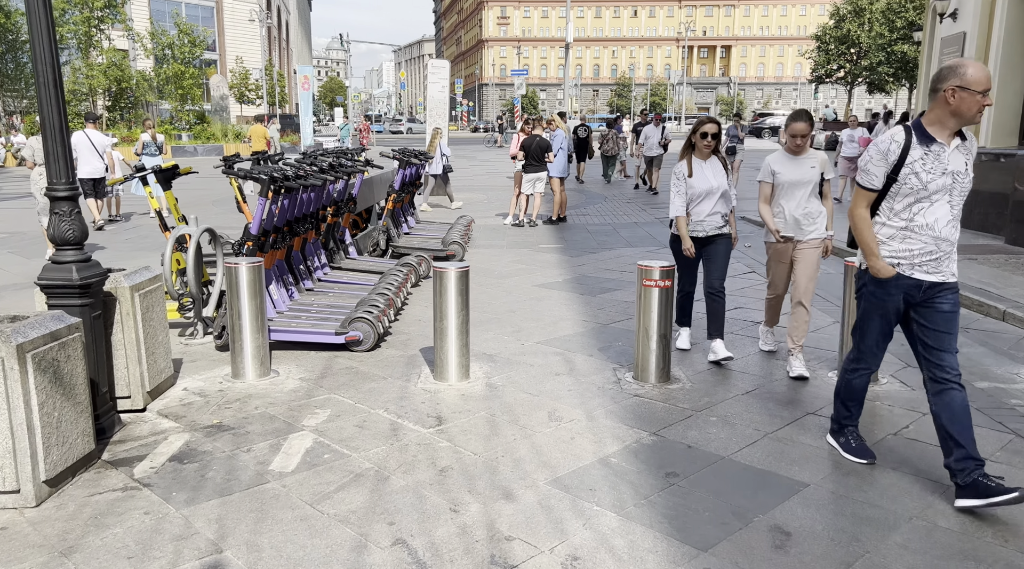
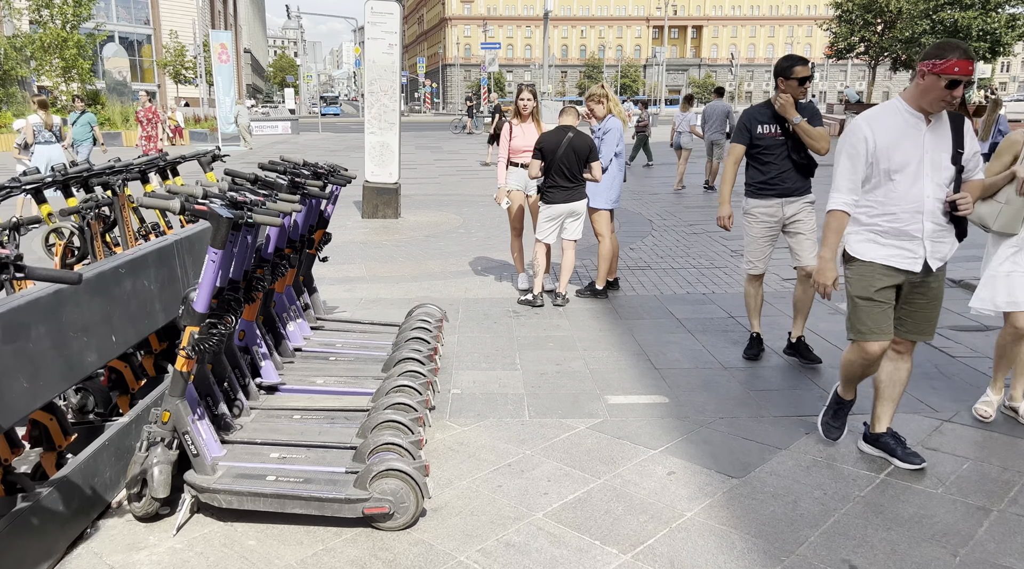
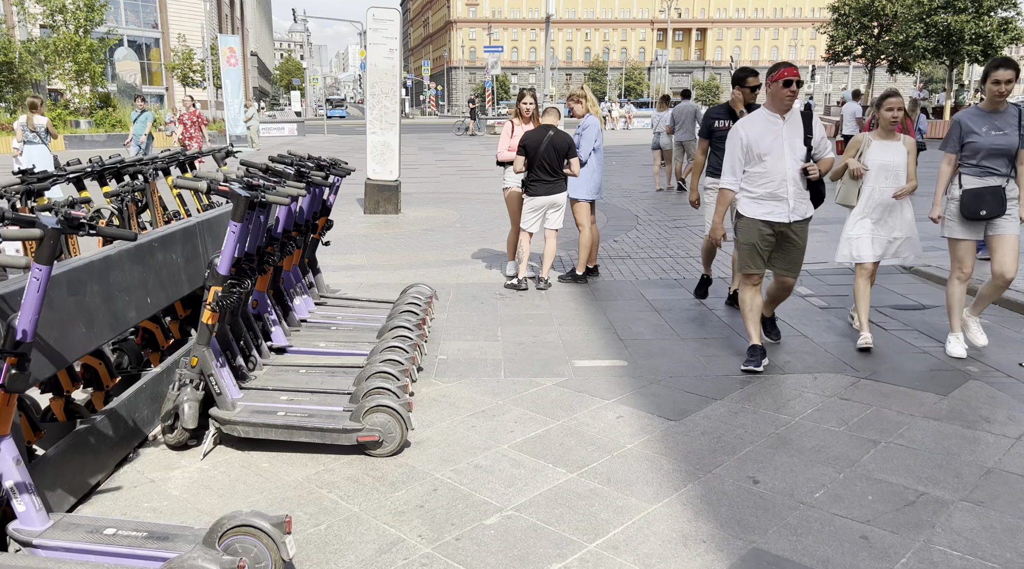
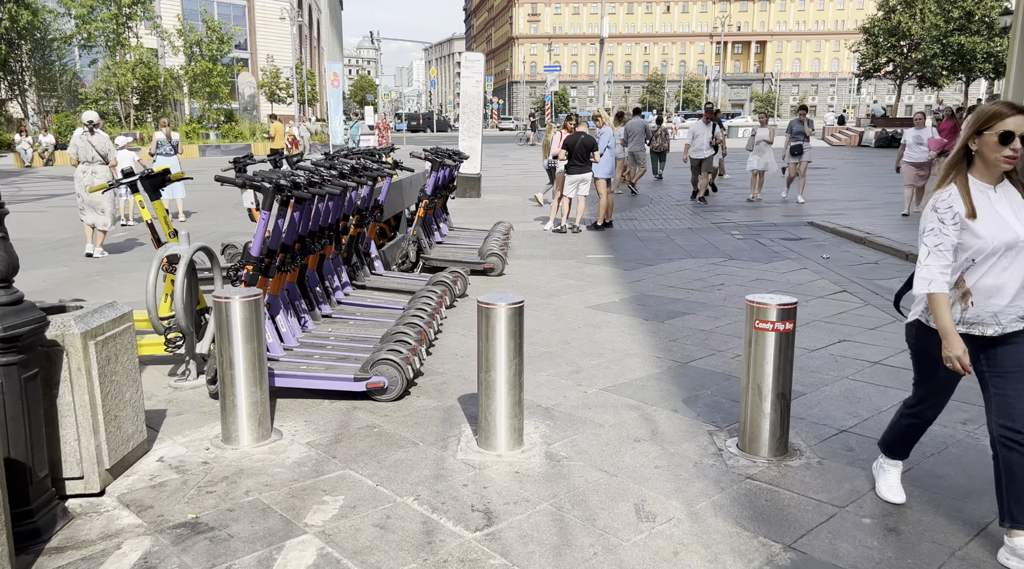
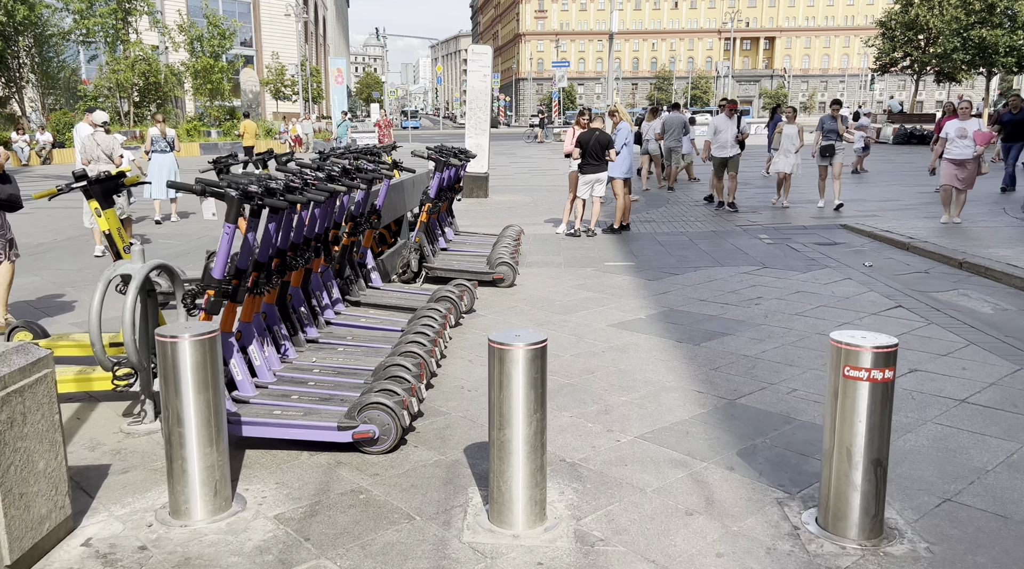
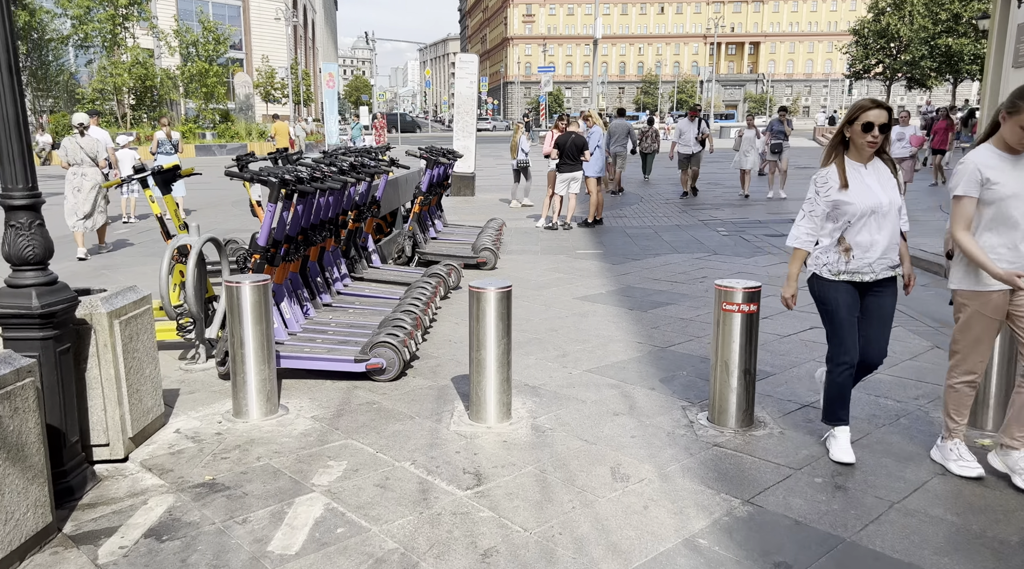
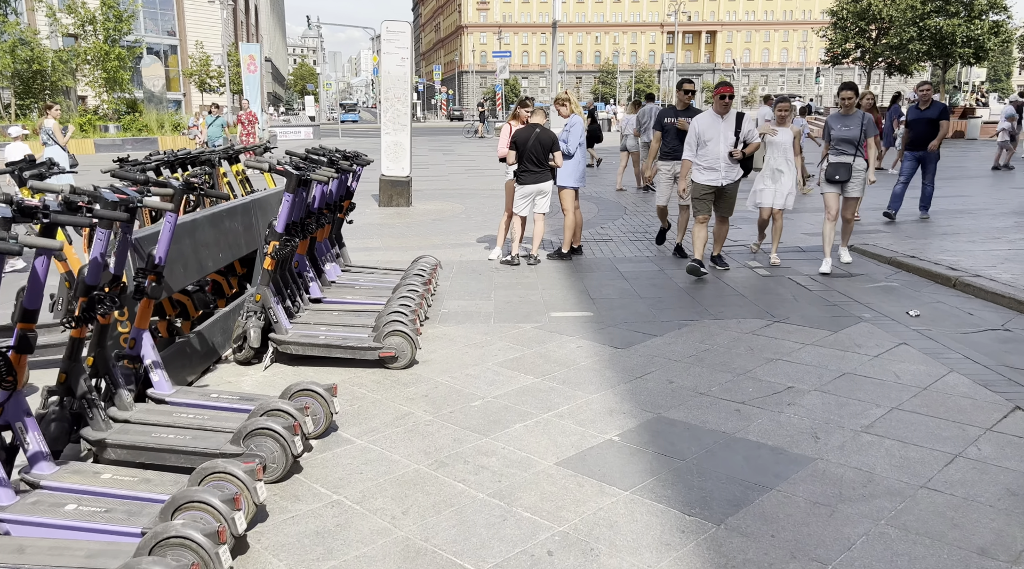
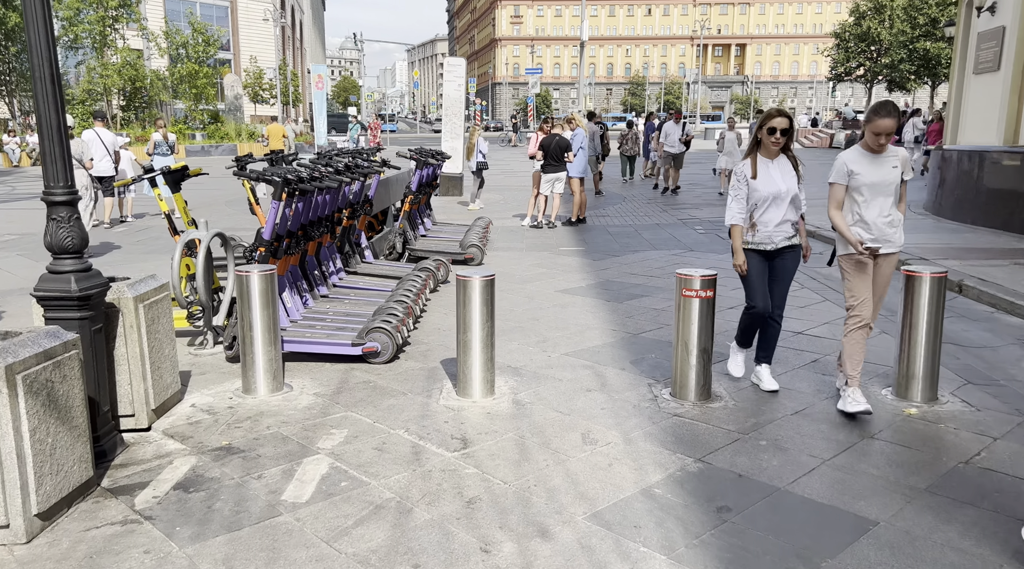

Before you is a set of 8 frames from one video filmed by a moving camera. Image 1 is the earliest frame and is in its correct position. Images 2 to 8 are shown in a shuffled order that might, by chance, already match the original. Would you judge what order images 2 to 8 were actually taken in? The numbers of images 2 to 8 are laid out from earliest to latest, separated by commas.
8, 6, 4, 5, 7, 3, 2
